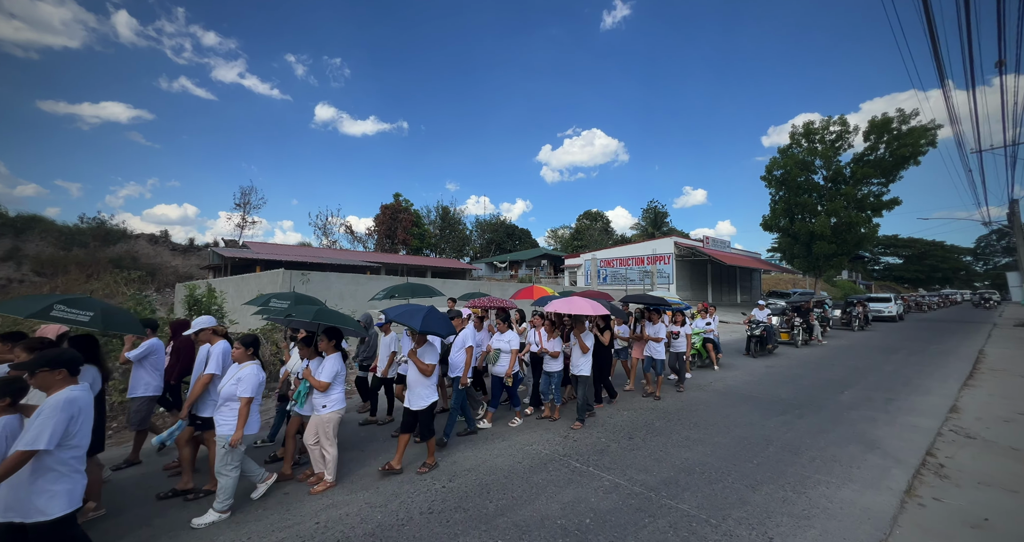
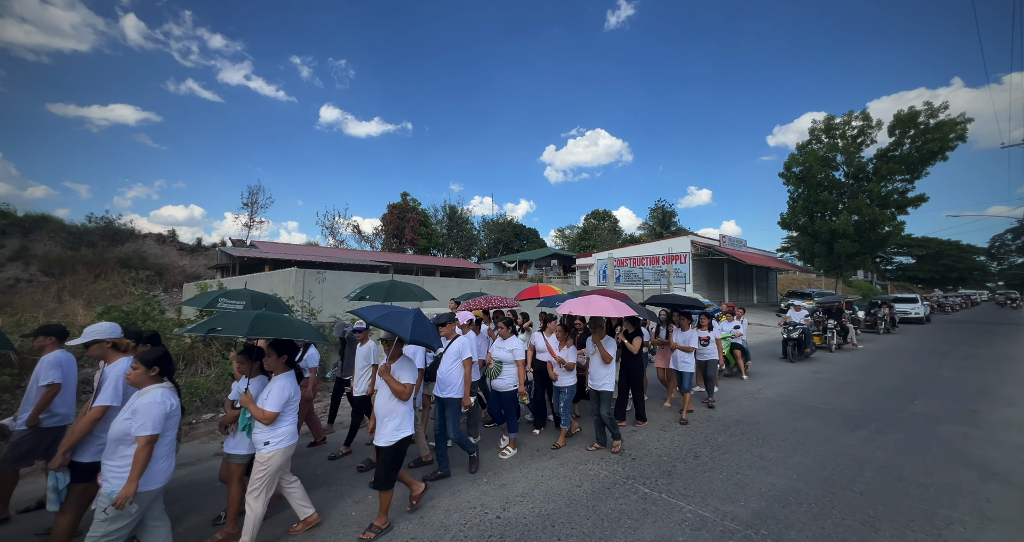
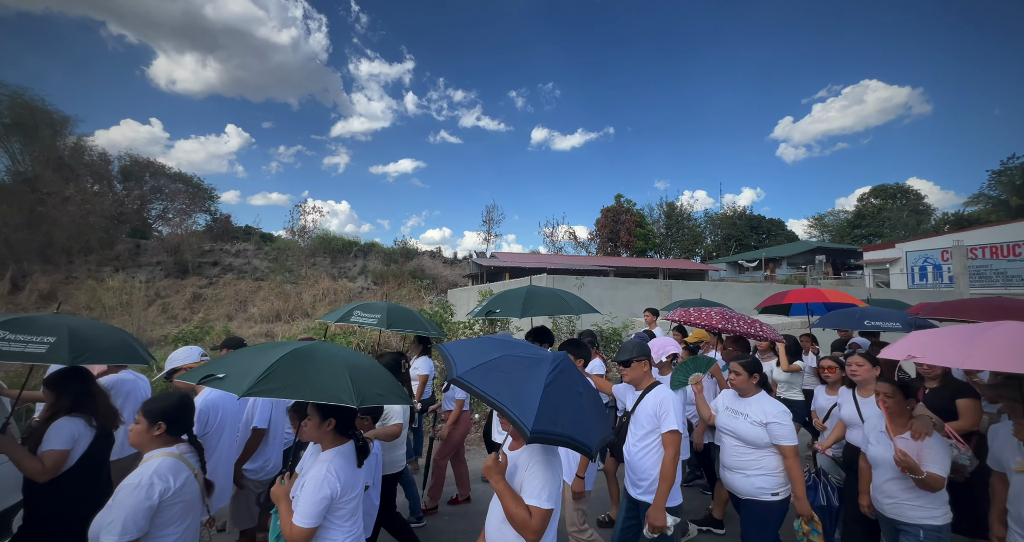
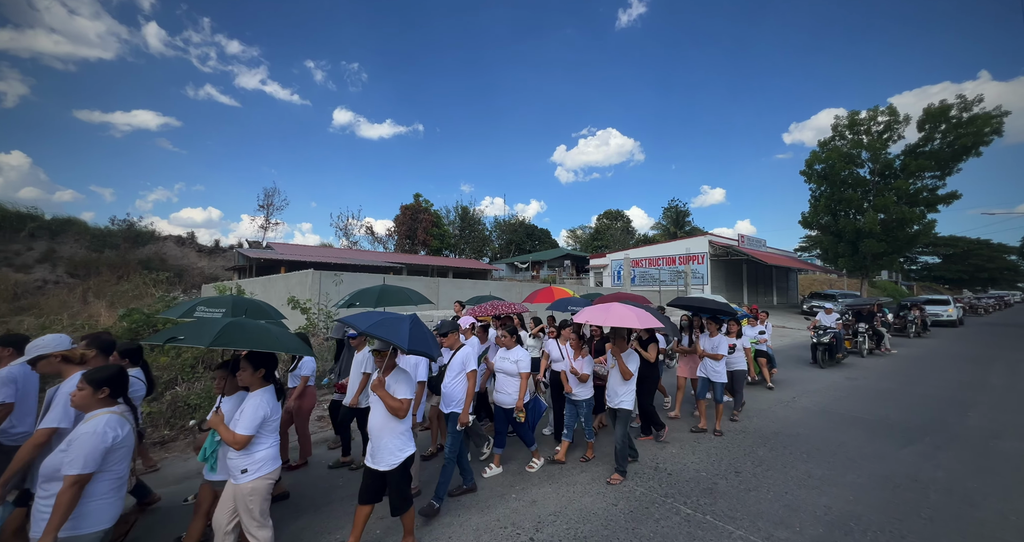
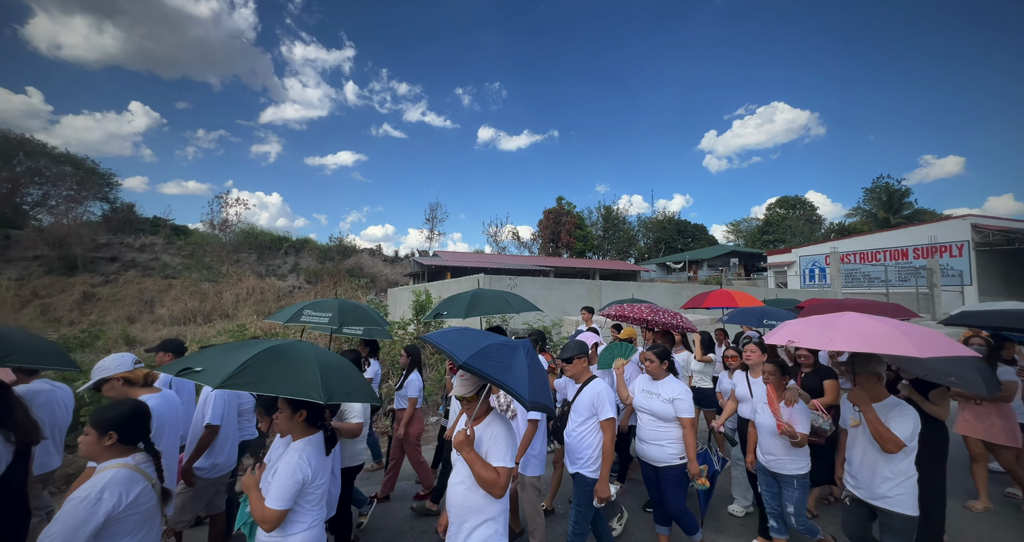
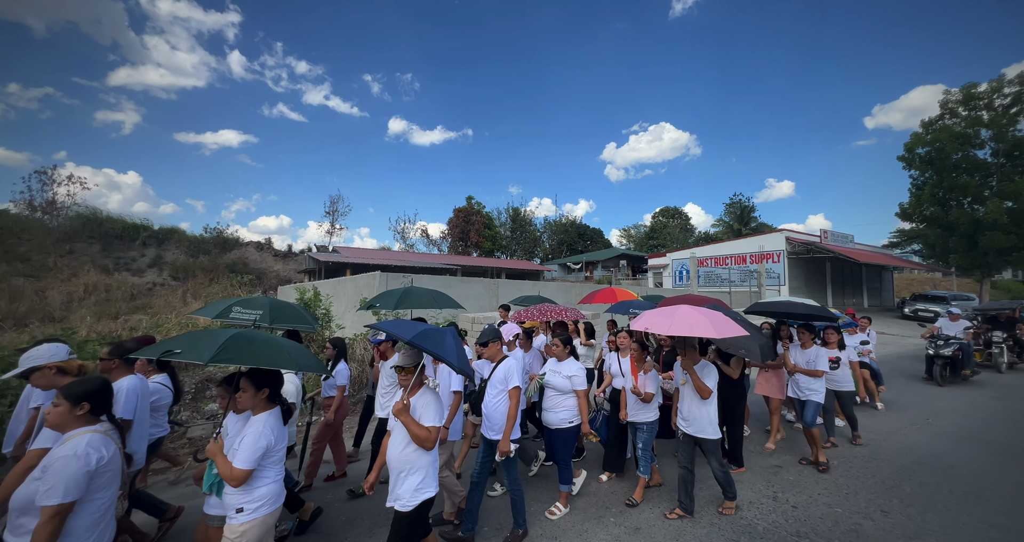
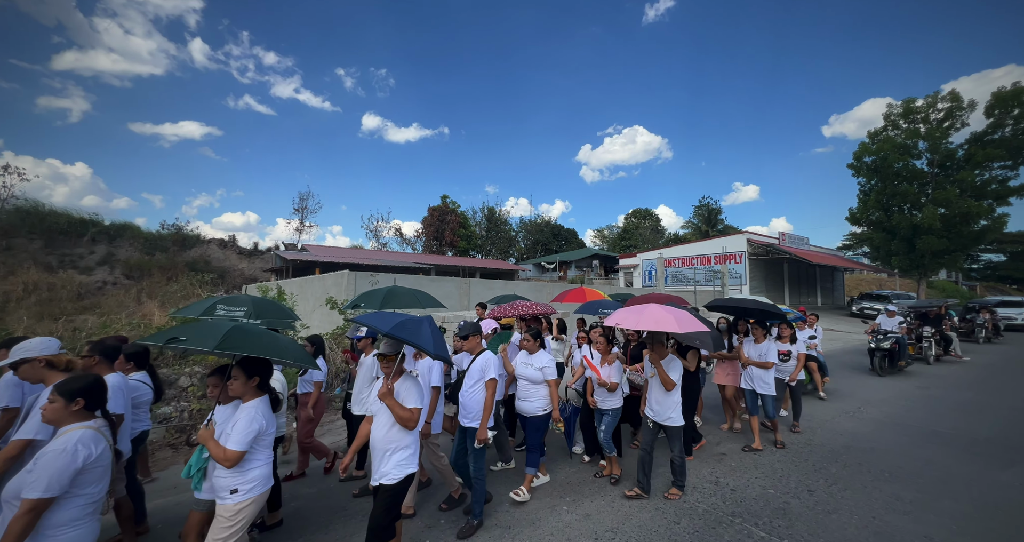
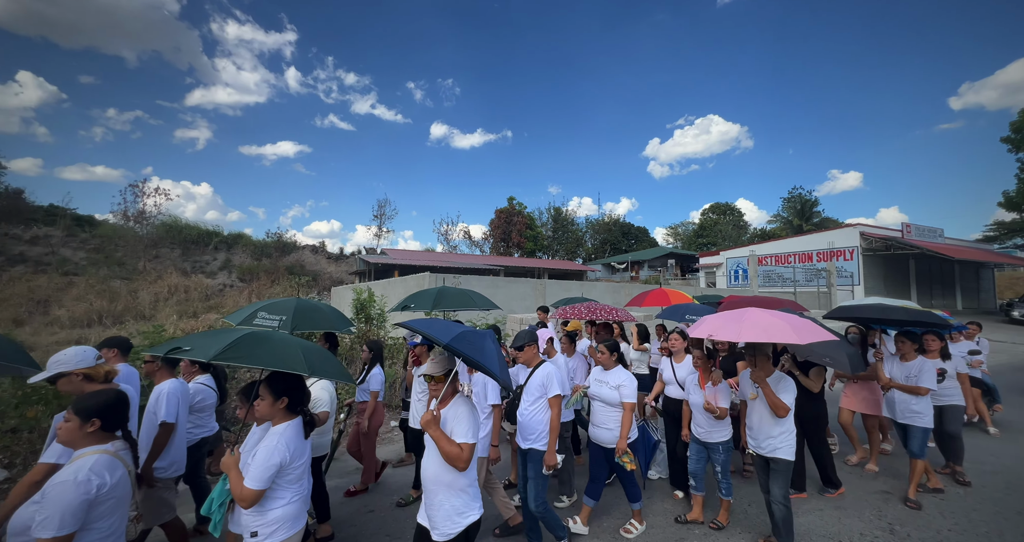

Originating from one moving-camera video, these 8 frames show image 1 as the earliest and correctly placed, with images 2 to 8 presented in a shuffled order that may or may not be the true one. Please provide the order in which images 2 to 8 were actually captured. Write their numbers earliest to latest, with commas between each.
2, 4, 7, 6, 8, 5, 3
